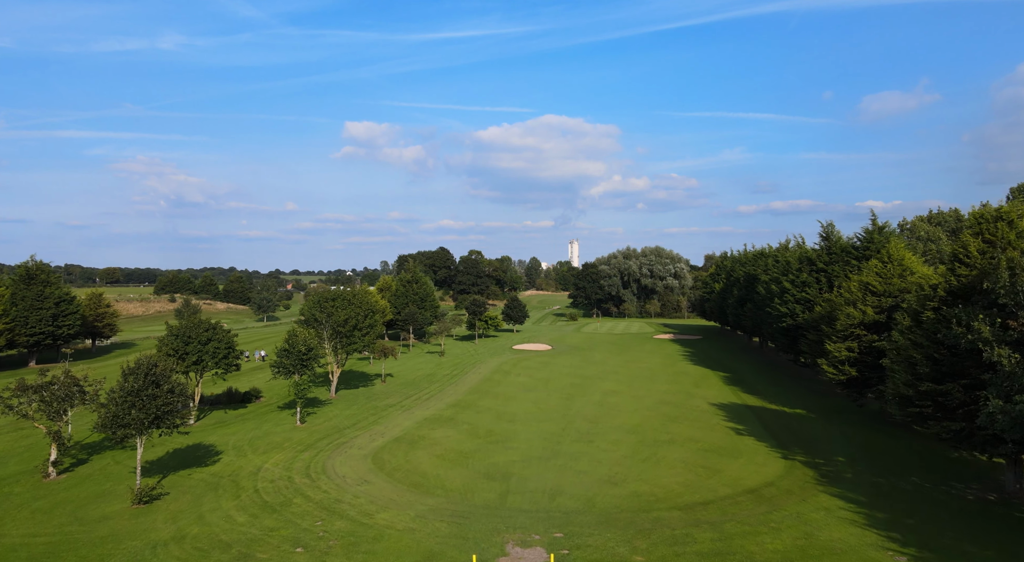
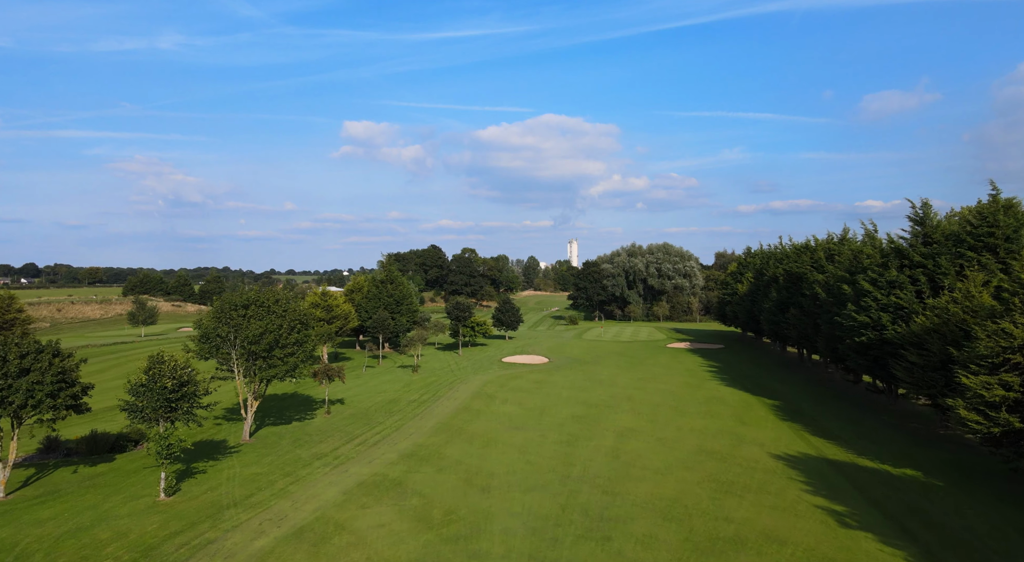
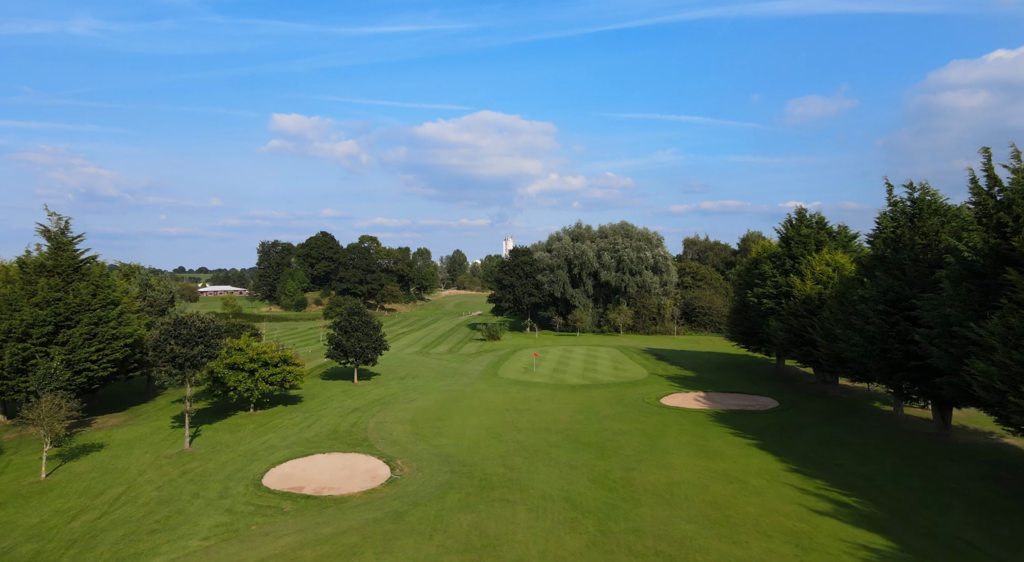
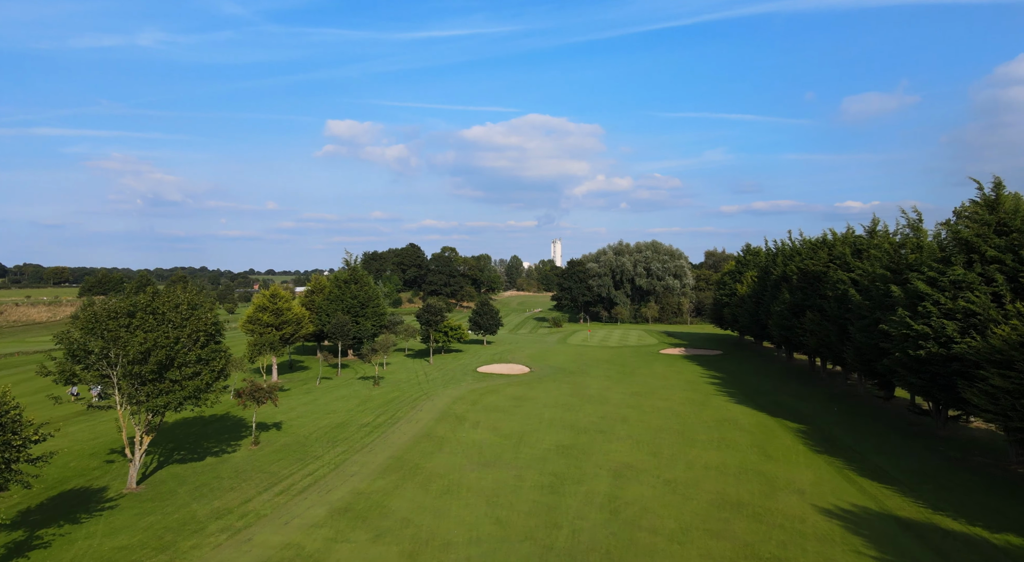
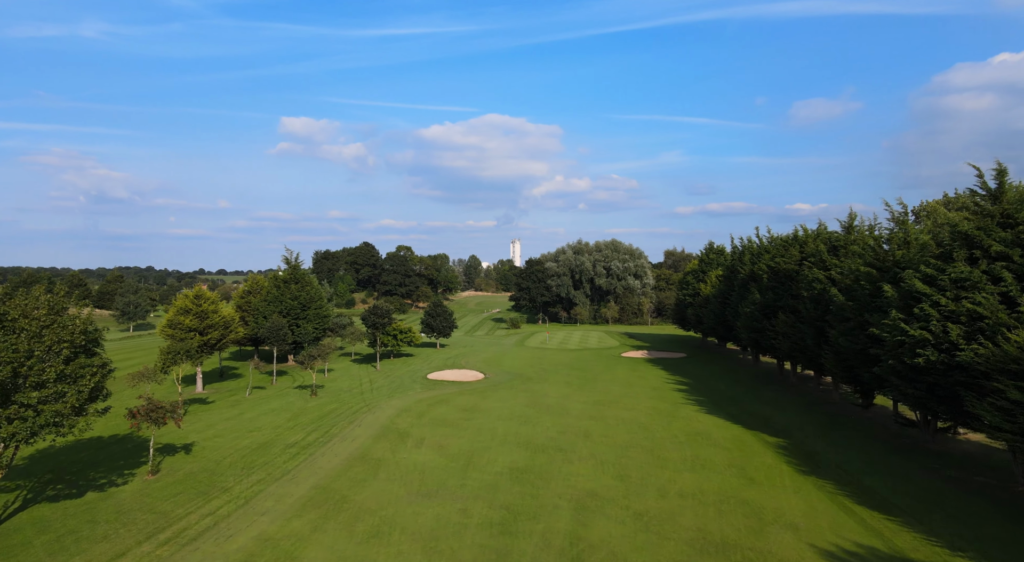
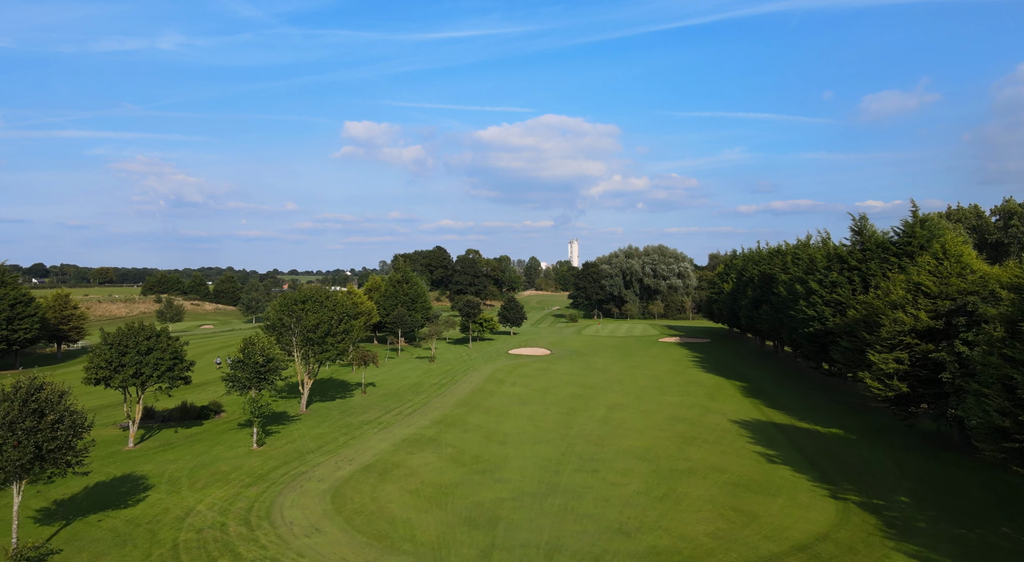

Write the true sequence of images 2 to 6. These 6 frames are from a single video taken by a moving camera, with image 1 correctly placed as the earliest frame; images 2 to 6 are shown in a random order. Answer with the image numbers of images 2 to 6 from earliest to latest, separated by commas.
6, 2, 4, 5, 3
